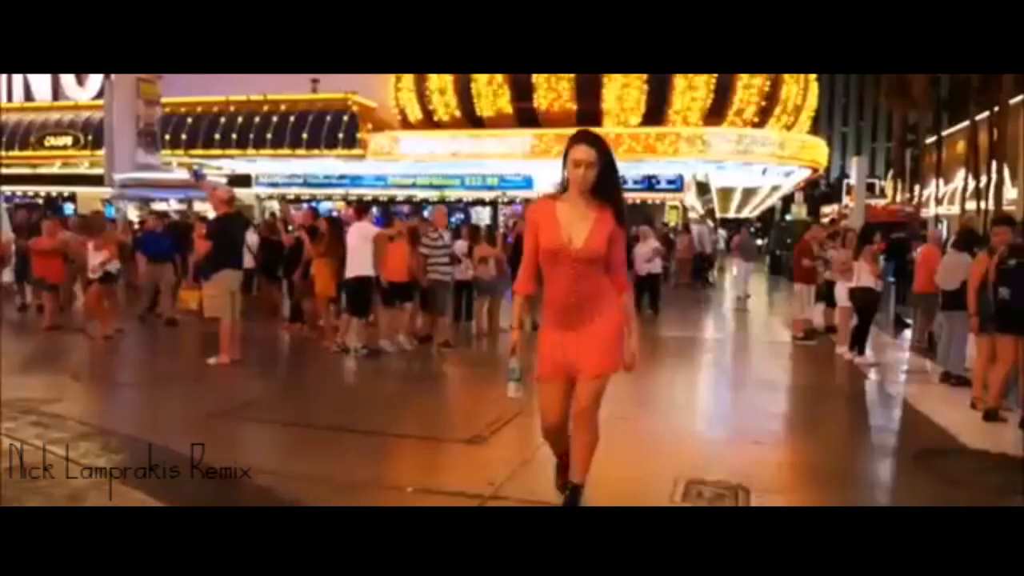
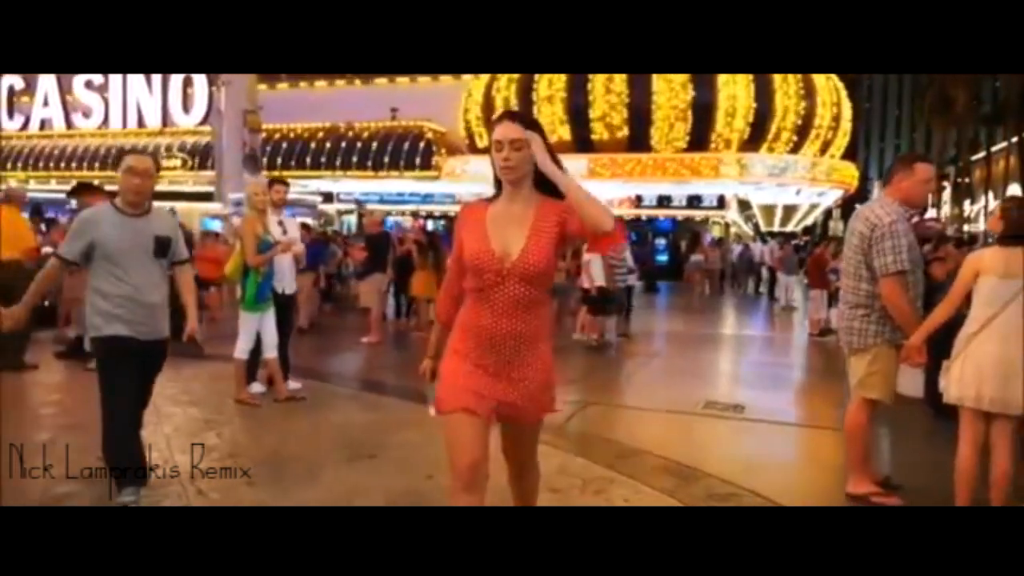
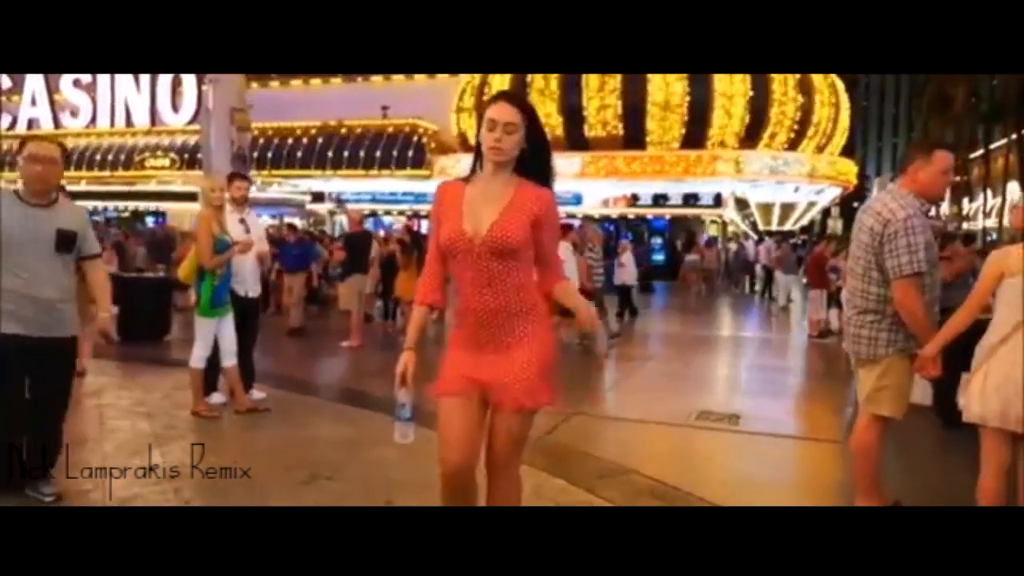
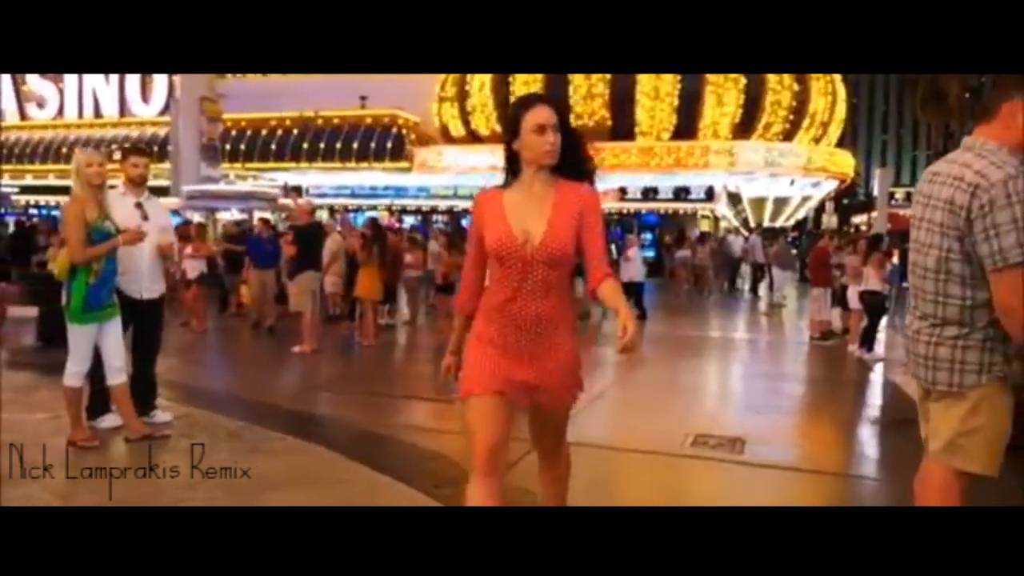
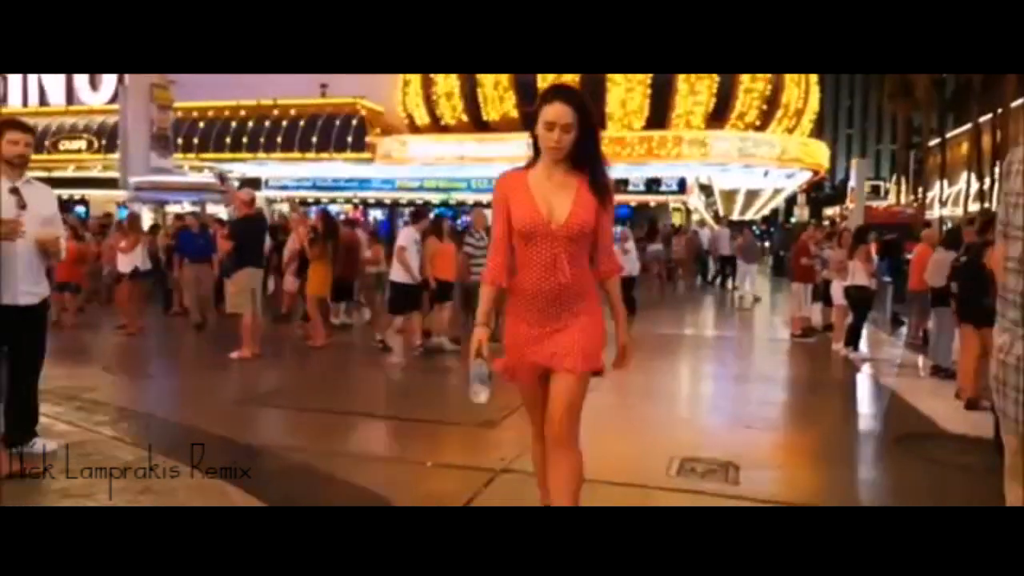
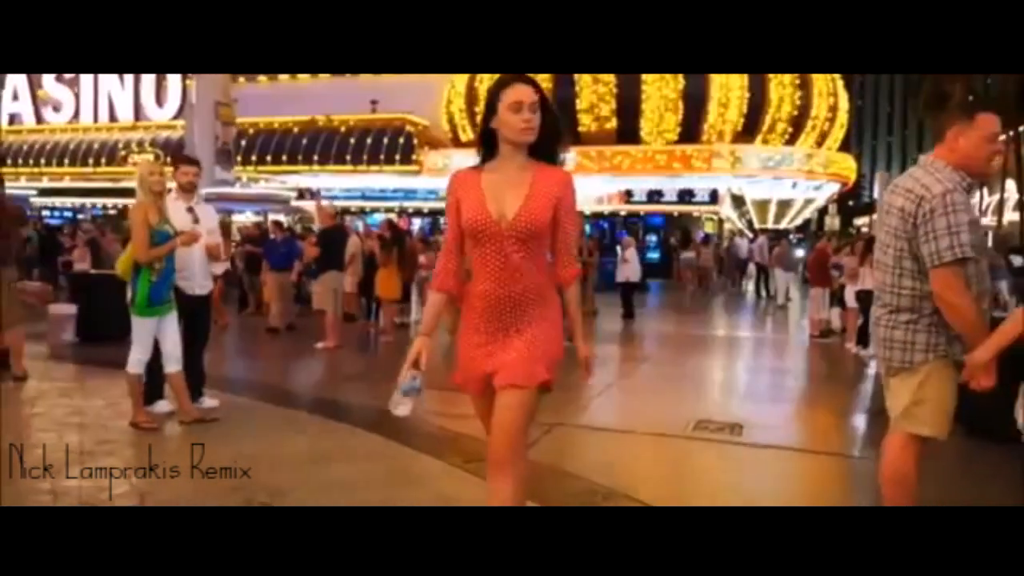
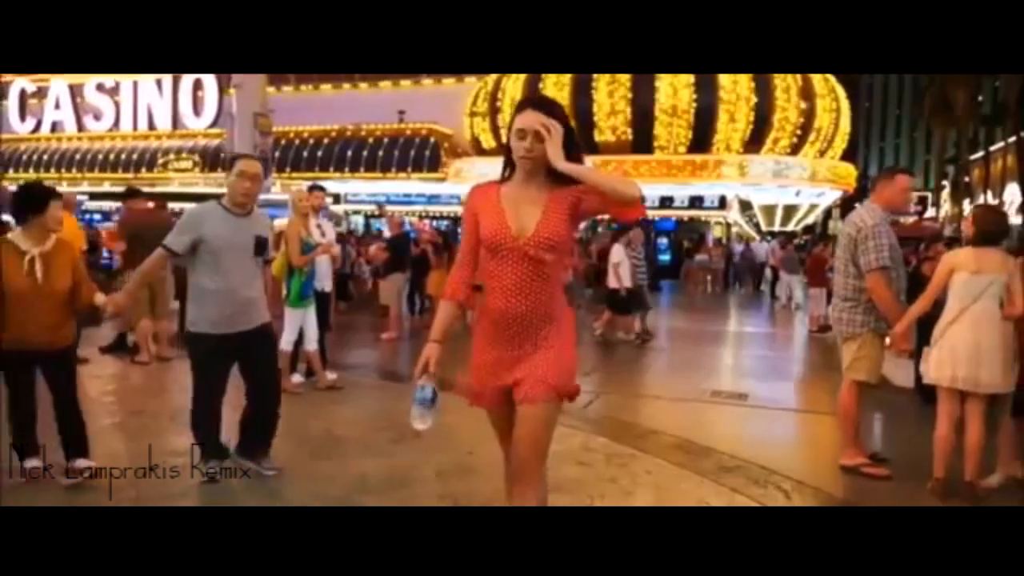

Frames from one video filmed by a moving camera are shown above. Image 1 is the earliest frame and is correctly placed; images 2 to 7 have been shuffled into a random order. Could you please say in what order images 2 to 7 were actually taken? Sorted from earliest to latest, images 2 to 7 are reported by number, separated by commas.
5, 4, 6, 3, 2, 7
